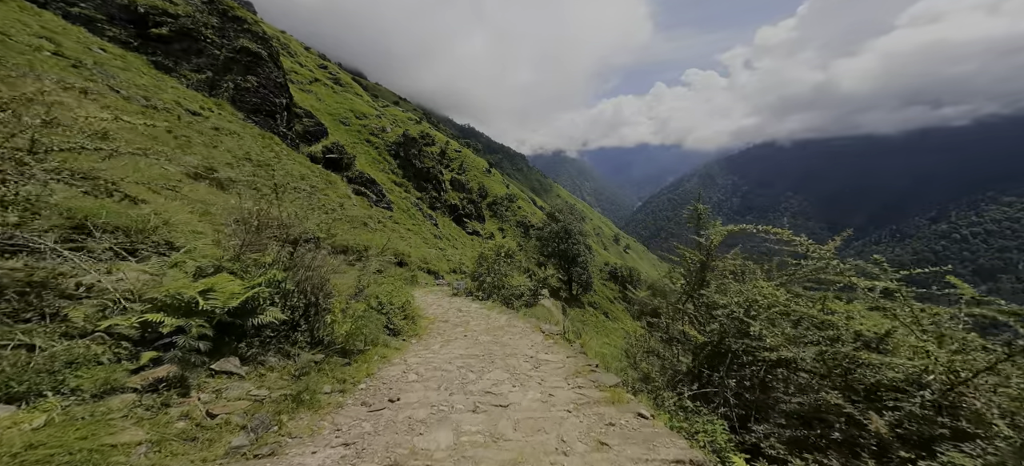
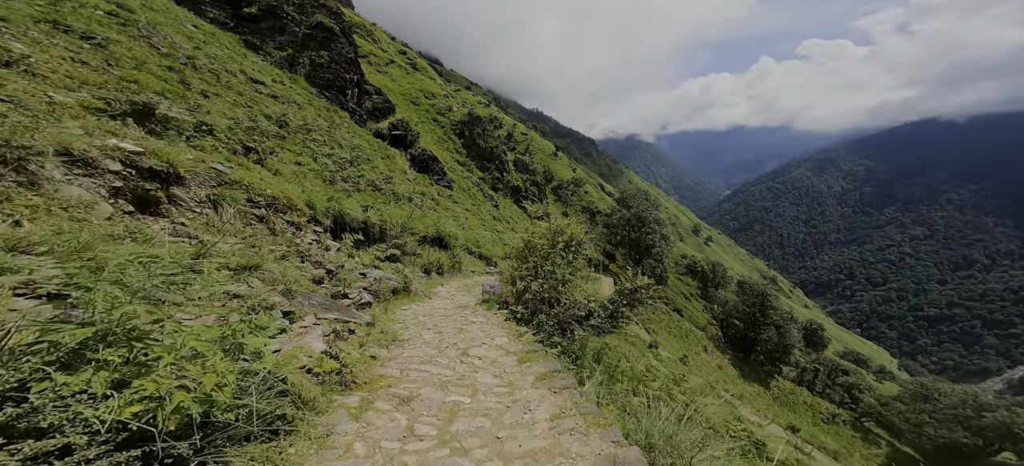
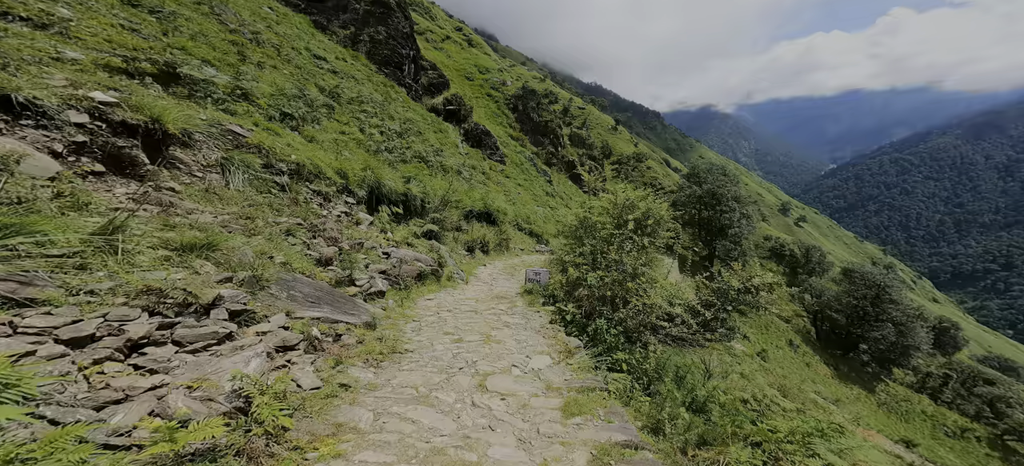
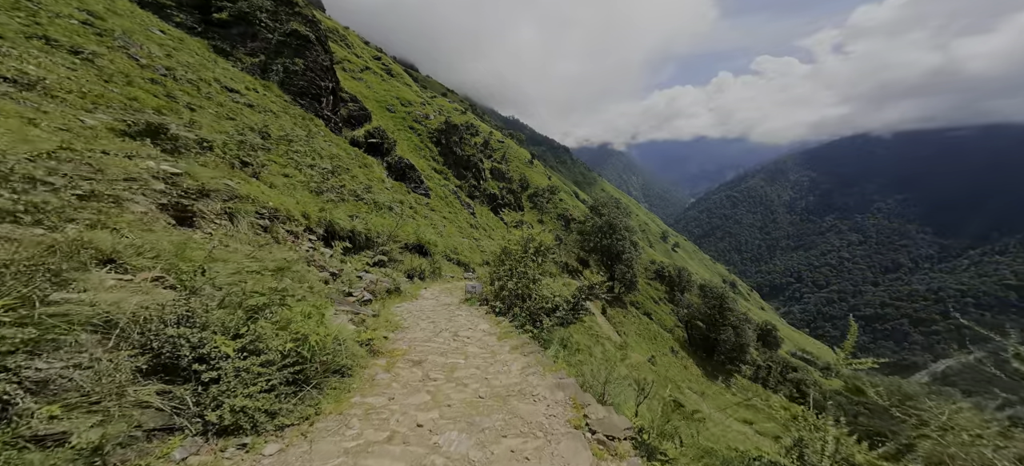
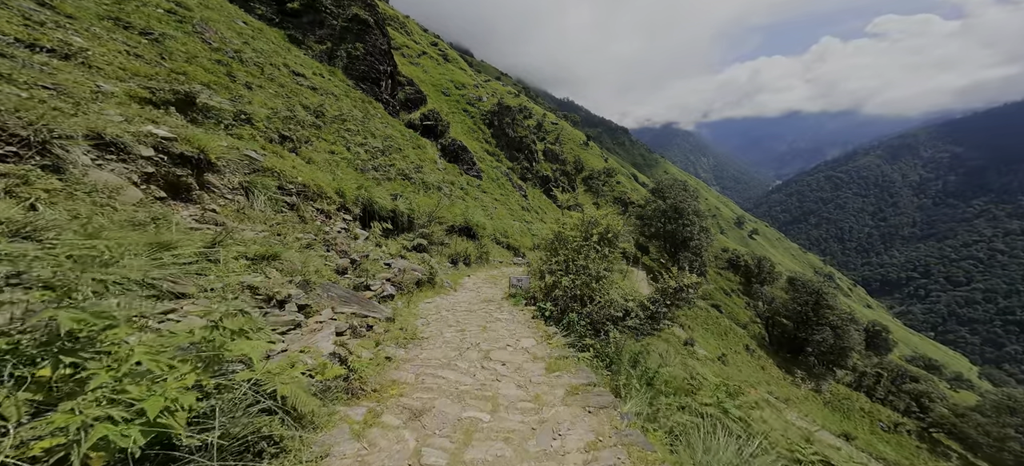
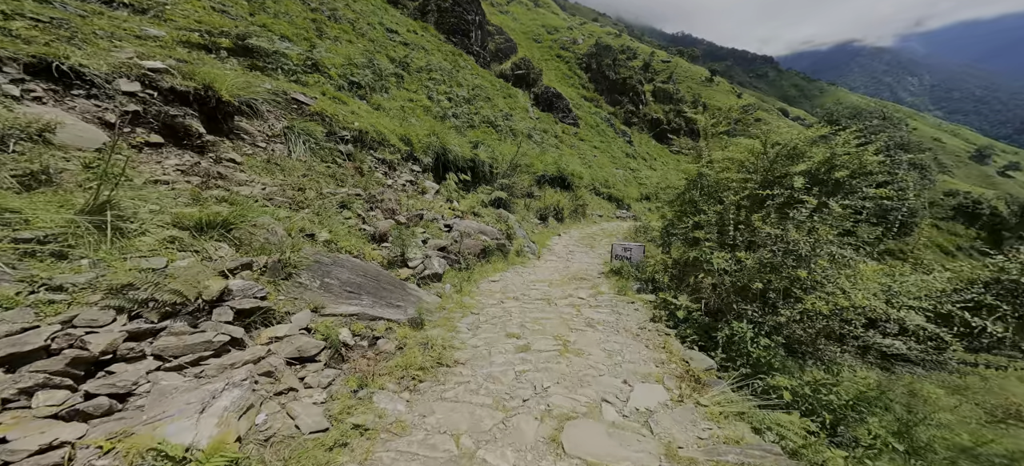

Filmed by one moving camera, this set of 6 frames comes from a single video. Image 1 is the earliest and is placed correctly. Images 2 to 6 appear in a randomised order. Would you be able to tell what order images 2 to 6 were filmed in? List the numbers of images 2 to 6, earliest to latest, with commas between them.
4, 2, 5, 3, 6
